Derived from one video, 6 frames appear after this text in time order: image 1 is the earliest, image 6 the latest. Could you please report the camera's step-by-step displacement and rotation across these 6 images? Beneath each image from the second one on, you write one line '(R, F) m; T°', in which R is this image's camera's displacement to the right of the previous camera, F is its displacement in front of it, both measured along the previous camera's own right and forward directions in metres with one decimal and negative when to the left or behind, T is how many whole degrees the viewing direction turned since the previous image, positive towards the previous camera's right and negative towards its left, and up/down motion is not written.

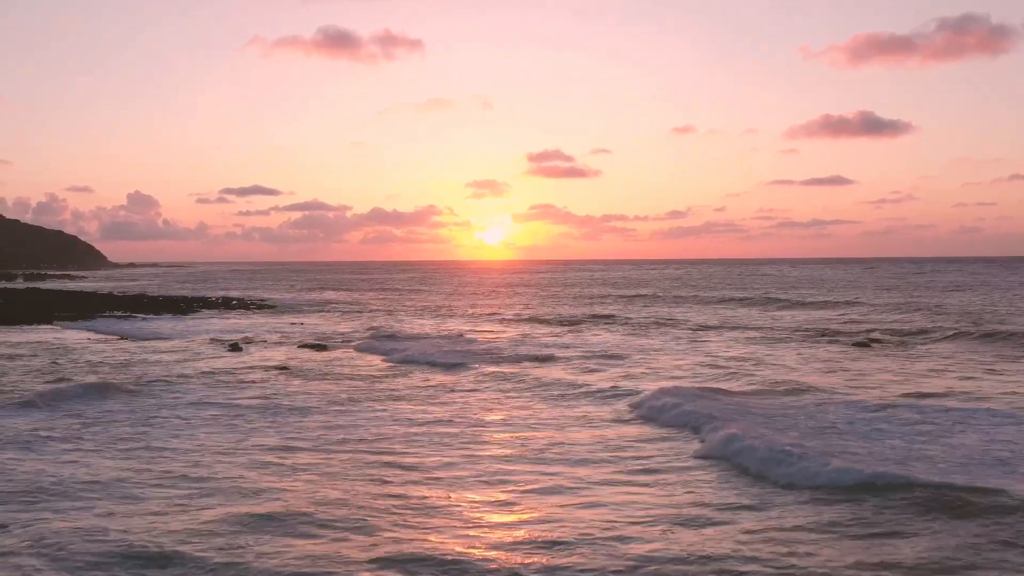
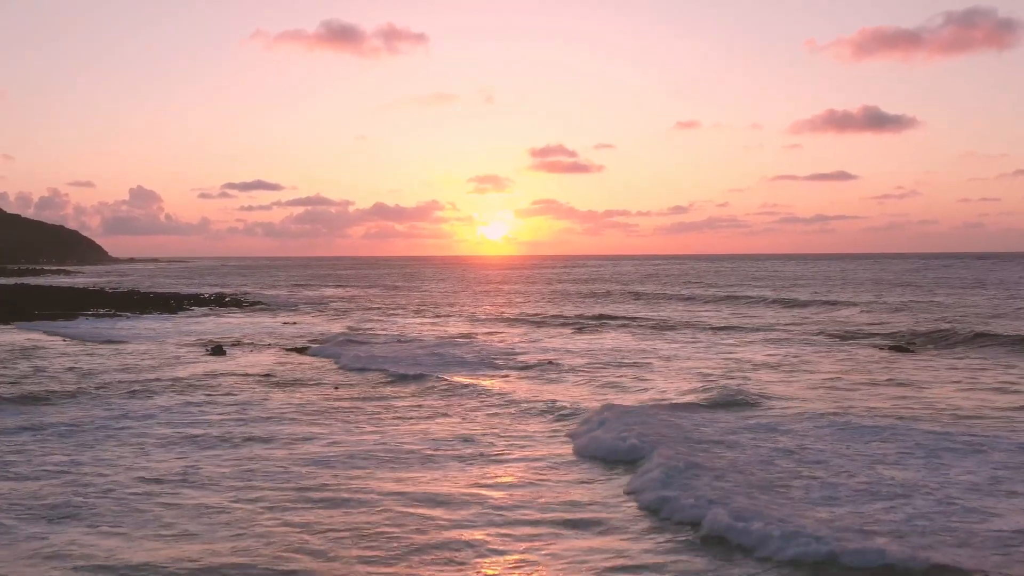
(-0.1, +2.3) m; 0°
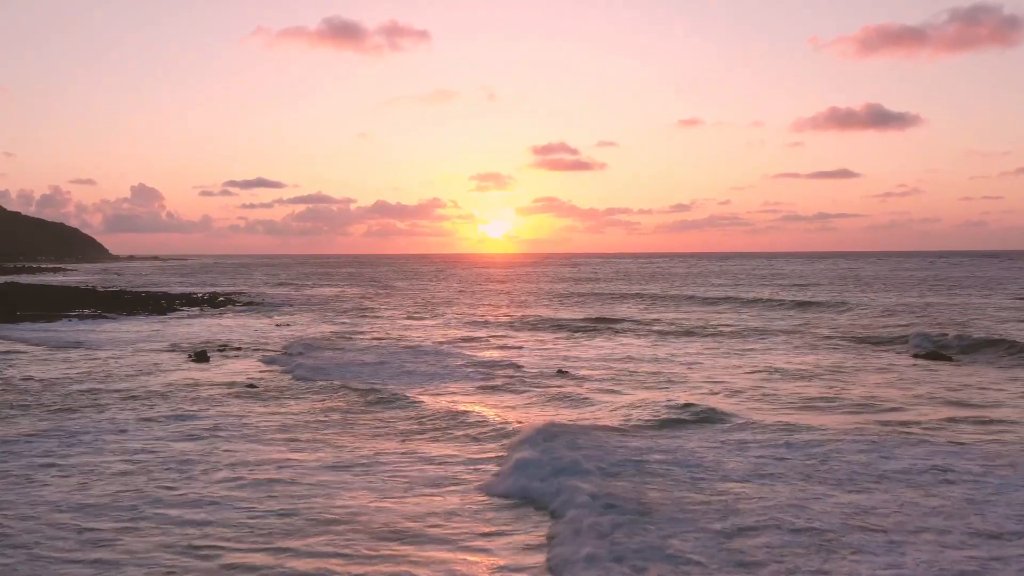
(0.0, +1.8) m; 0°
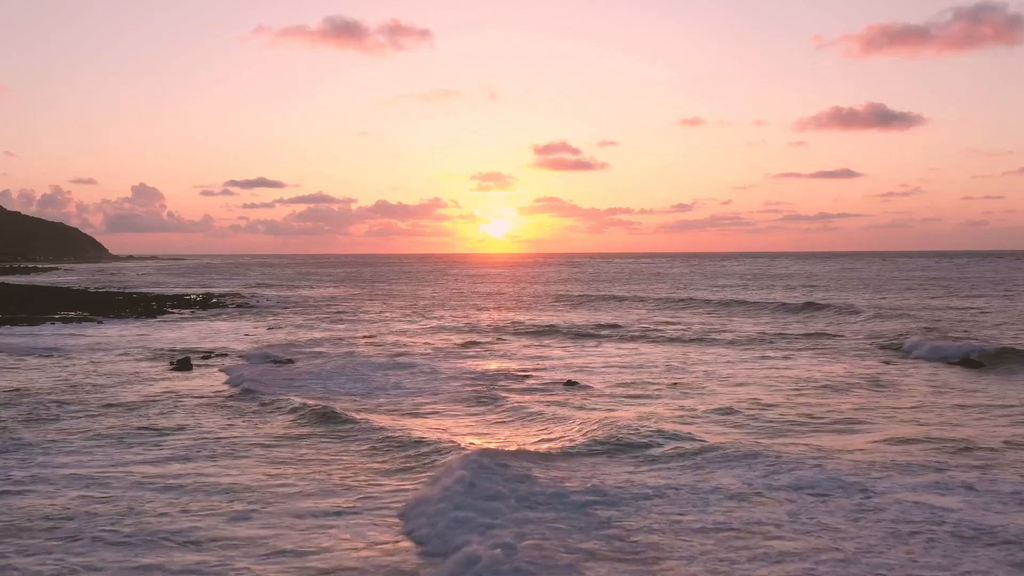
(-0.1, +1.8) m; 0°
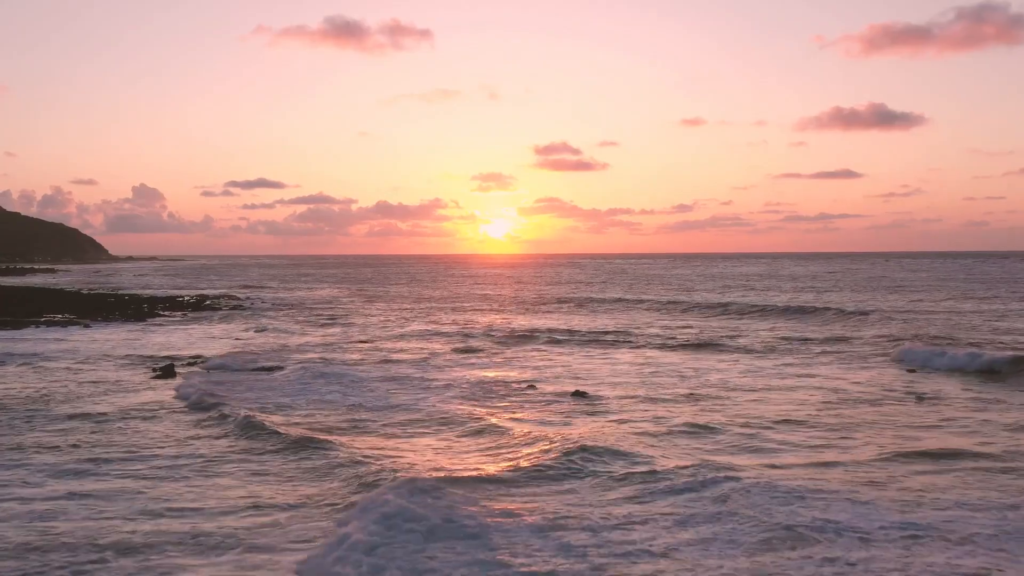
(-0.1, +1.4) m; 0°
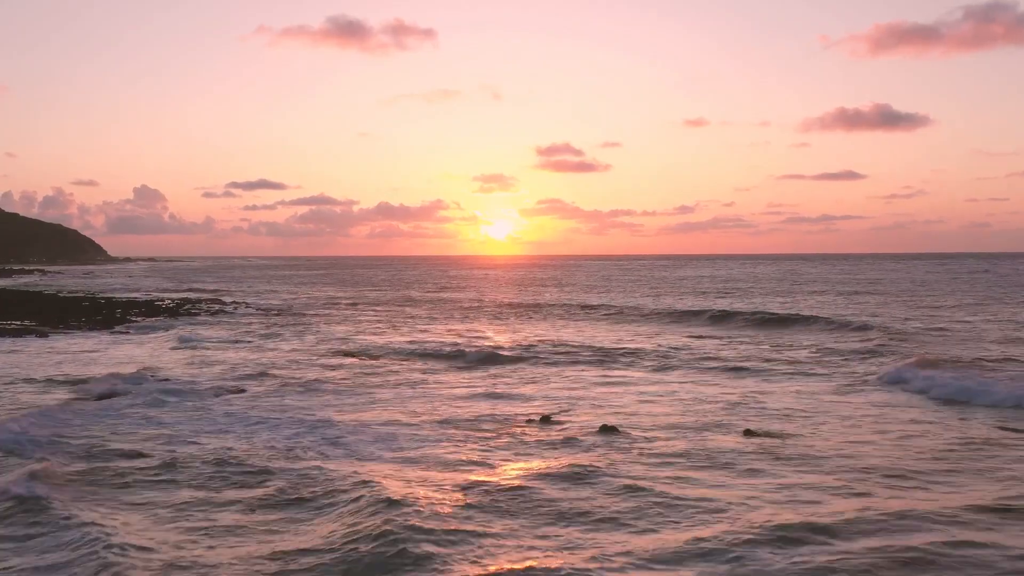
(-0.1, +3.8) m; 0°
